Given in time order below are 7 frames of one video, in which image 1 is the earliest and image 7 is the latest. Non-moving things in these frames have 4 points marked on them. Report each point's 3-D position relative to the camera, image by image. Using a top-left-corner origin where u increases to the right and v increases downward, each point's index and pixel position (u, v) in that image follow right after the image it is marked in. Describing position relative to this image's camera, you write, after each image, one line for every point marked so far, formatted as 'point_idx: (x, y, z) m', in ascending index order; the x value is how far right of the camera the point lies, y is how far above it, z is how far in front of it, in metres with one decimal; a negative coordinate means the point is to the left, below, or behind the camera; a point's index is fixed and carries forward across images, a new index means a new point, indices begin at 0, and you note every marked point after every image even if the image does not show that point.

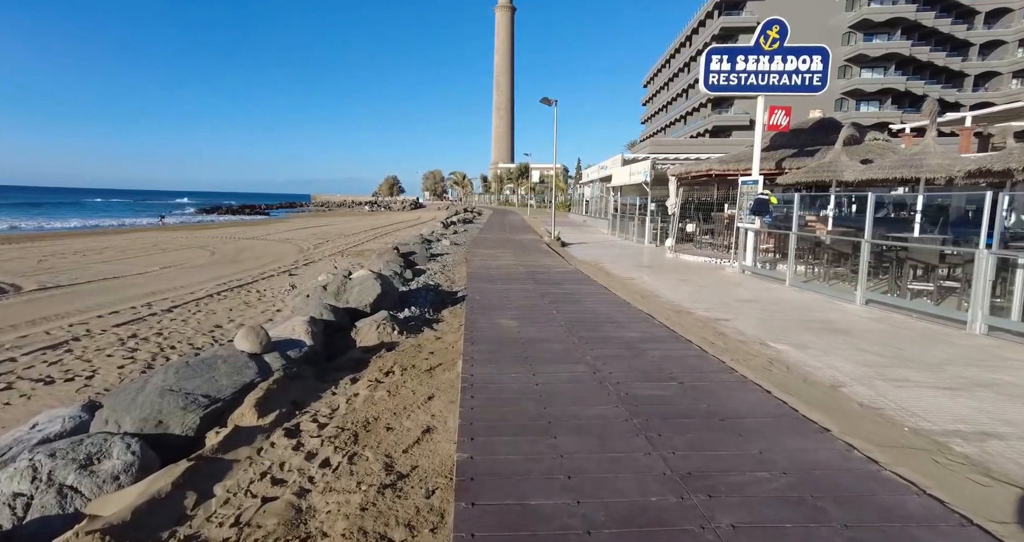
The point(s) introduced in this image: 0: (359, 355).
0: (-1.6, -0.9, +5.8) m
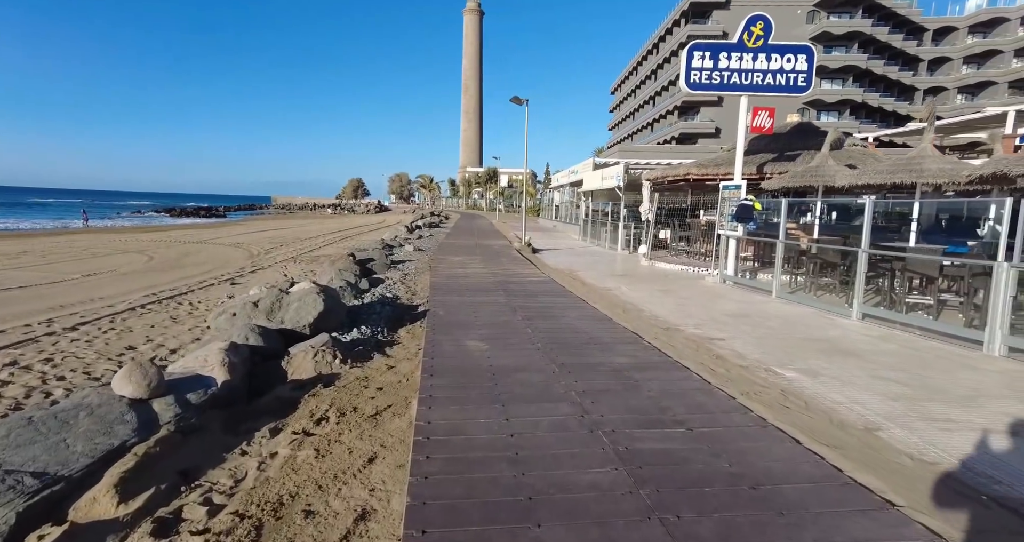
0: (-1.9, -1.1, +4.6) m
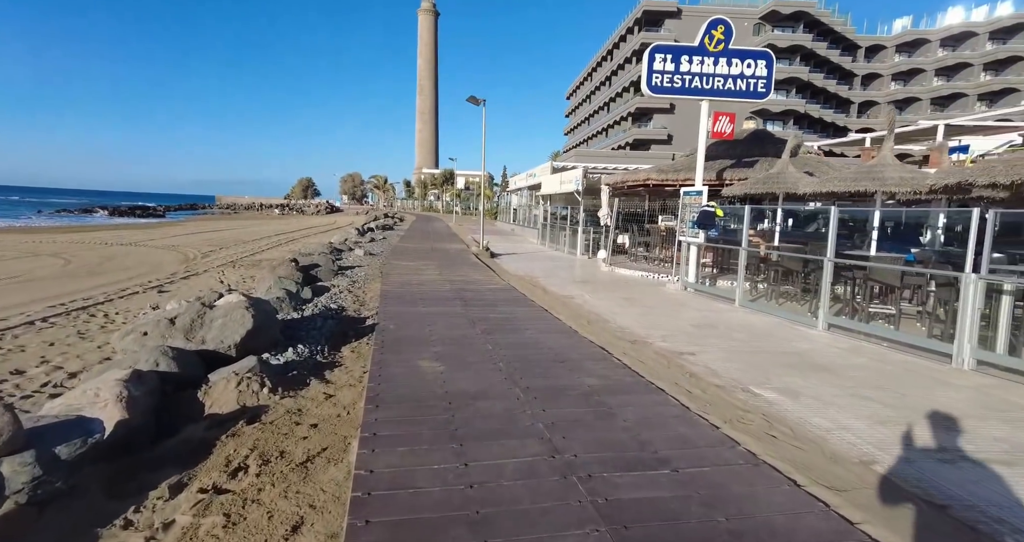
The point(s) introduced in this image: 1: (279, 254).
0: (-2.2, -1.2, +3.9) m
1: (-8.0, +0.6, +18.7) m
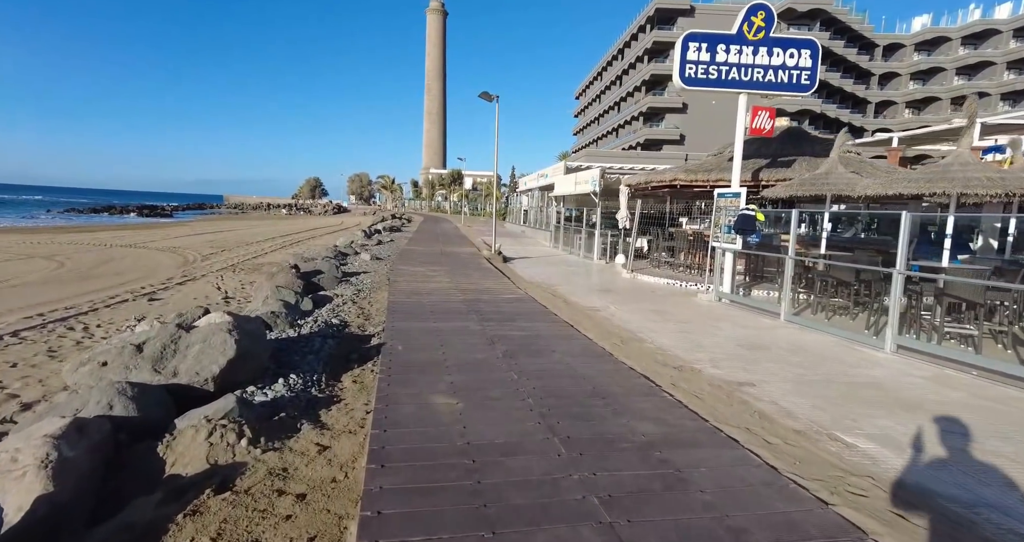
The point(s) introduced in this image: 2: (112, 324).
0: (-2.0, -1.3, +3.0) m
1: (-7.6, +0.5, +17.9) m
2: (-6.2, -0.8, +8.4) m
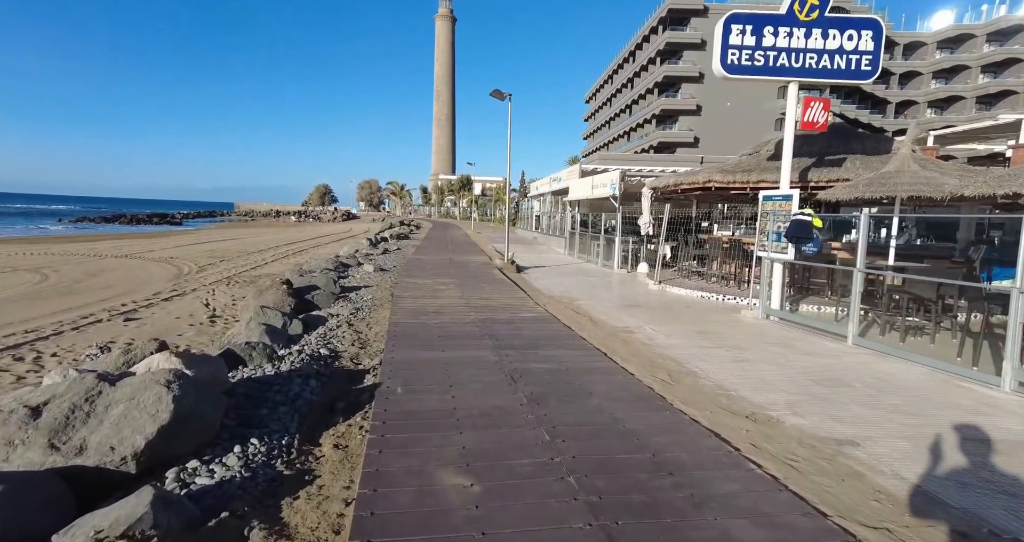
0: (-1.8, -1.5, +1.7) m
1: (-7.1, +0.1, +16.8) m
2: (-5.9, -1.1, +7.3) m
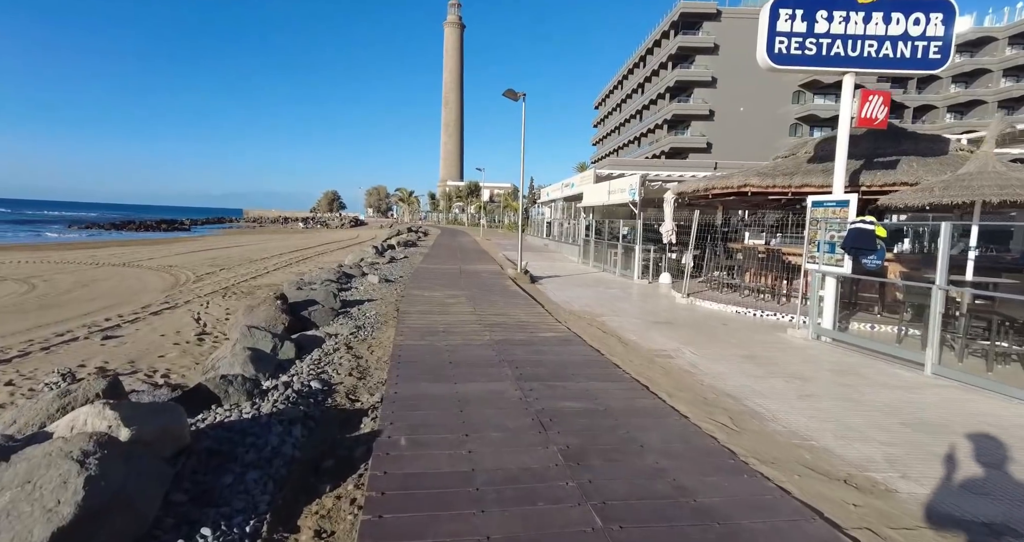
0: (-1.6, -1.6, +0.7) m
1: (-6.7, -0.2, +15.8) m
2: (-5.6, -1.3, +6.3) m
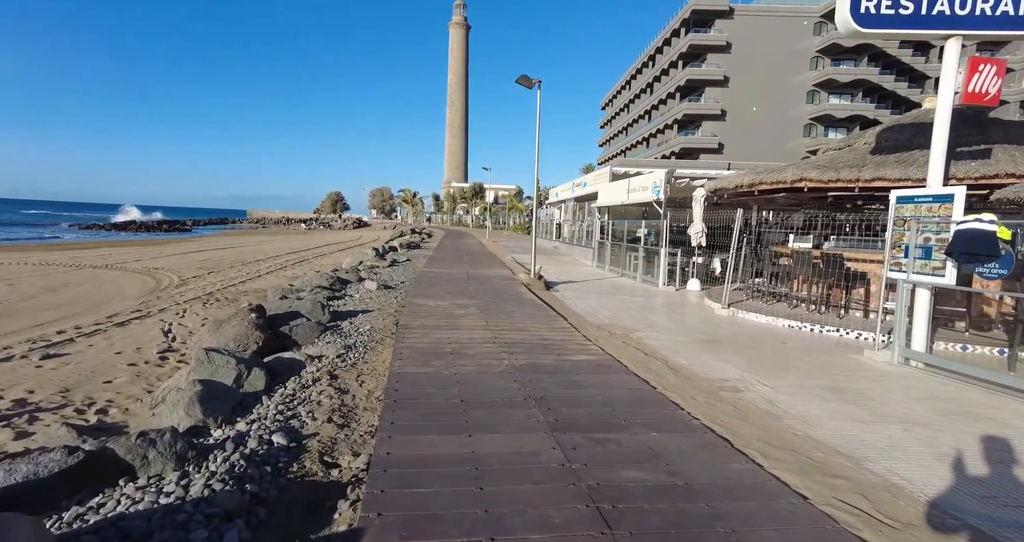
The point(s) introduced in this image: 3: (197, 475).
0: (-1.3, -1.7, -0.8) m
1: (-6.4, -0.3, +14.4) m
2: (-5.4, -1.3, +4.9) m
3: (-2.0, -1.2, +3.4) m
